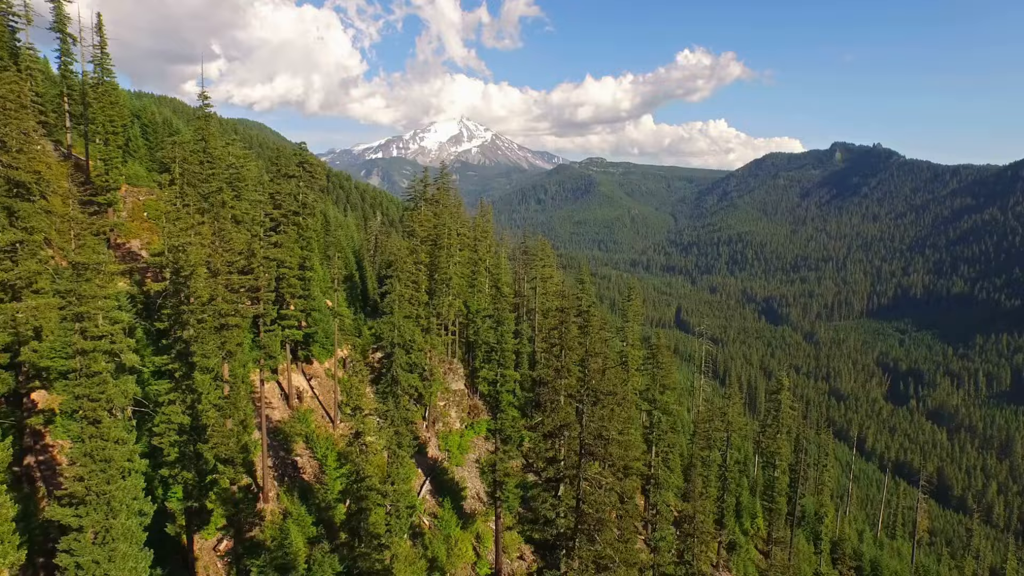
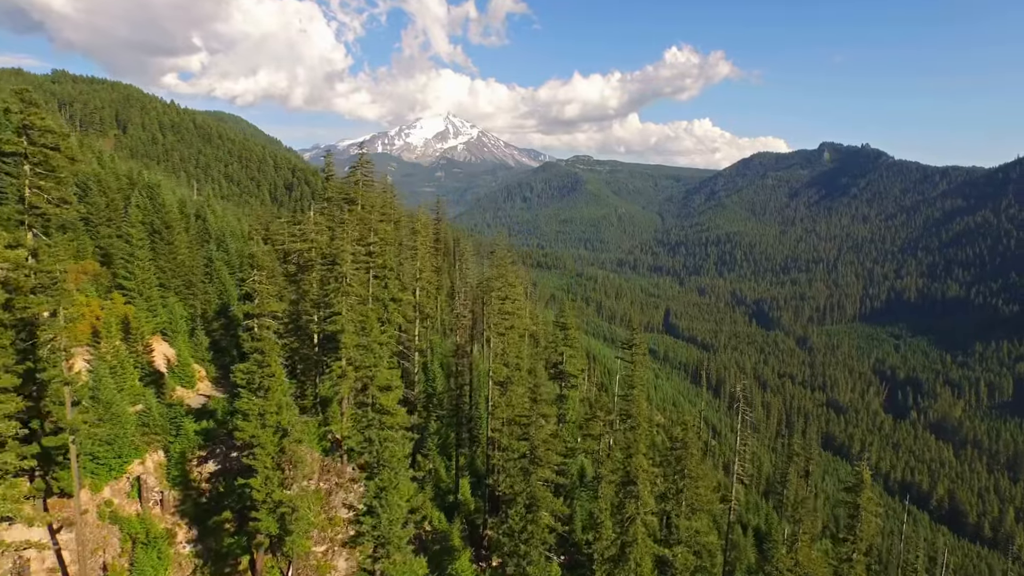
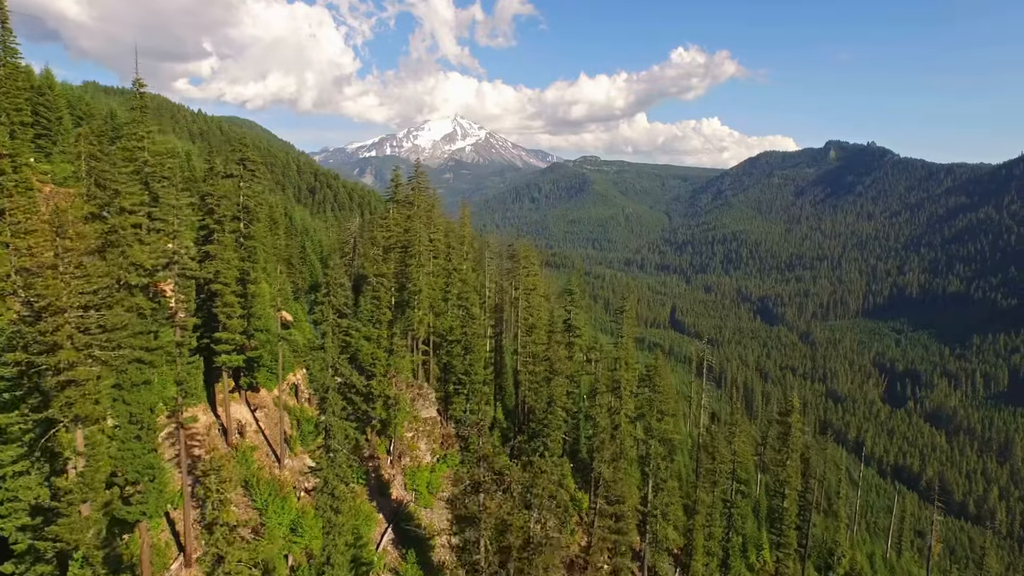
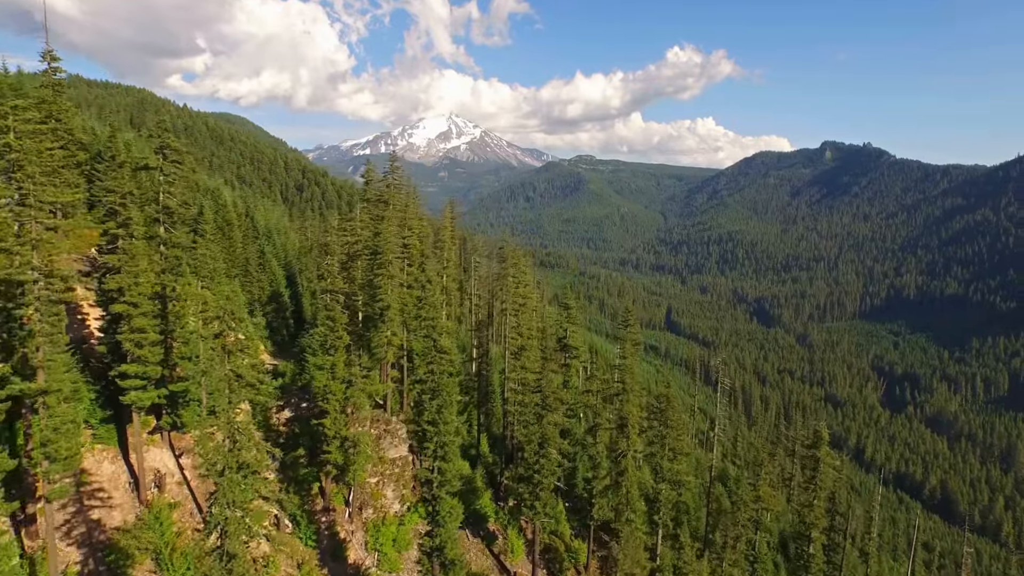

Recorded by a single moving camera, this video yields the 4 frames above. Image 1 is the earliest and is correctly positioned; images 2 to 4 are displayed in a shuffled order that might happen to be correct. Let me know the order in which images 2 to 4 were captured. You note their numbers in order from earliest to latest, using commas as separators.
3, 4, 2
